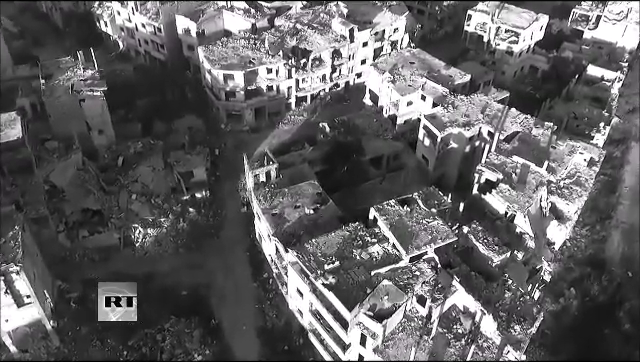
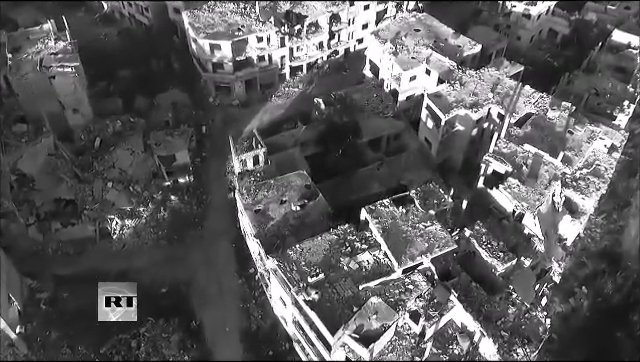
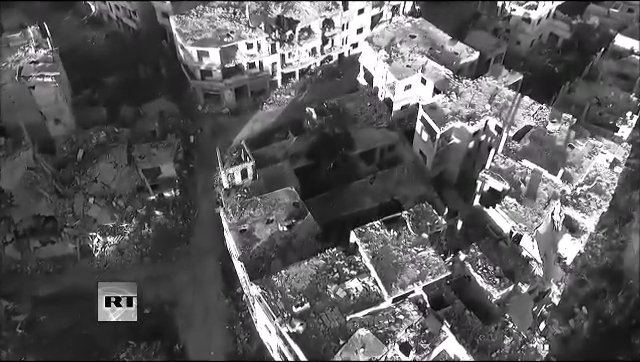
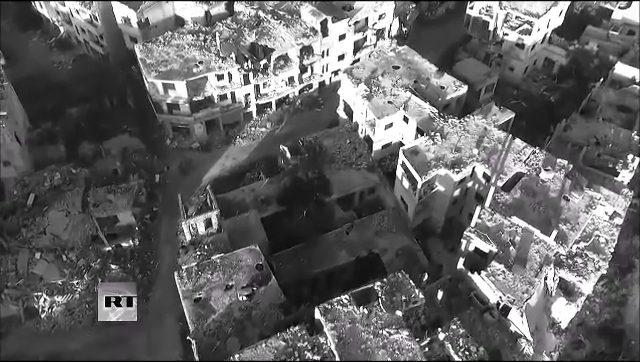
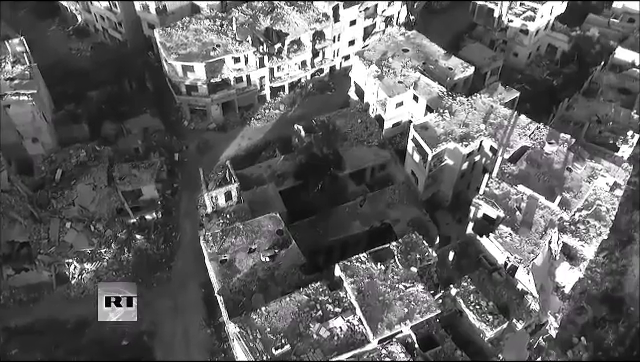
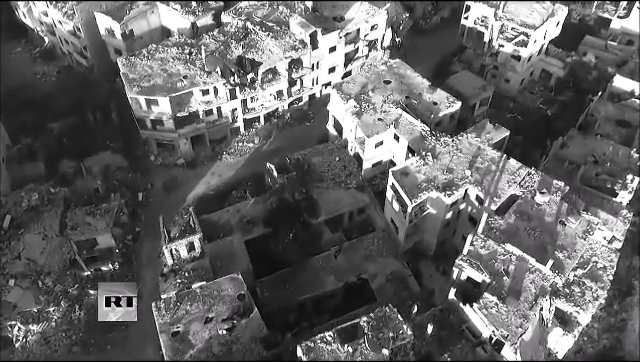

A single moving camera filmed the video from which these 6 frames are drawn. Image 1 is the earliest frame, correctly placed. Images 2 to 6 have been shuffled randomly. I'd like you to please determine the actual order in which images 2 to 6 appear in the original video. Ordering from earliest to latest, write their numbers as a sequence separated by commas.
2, 3, 5, 4, 6
